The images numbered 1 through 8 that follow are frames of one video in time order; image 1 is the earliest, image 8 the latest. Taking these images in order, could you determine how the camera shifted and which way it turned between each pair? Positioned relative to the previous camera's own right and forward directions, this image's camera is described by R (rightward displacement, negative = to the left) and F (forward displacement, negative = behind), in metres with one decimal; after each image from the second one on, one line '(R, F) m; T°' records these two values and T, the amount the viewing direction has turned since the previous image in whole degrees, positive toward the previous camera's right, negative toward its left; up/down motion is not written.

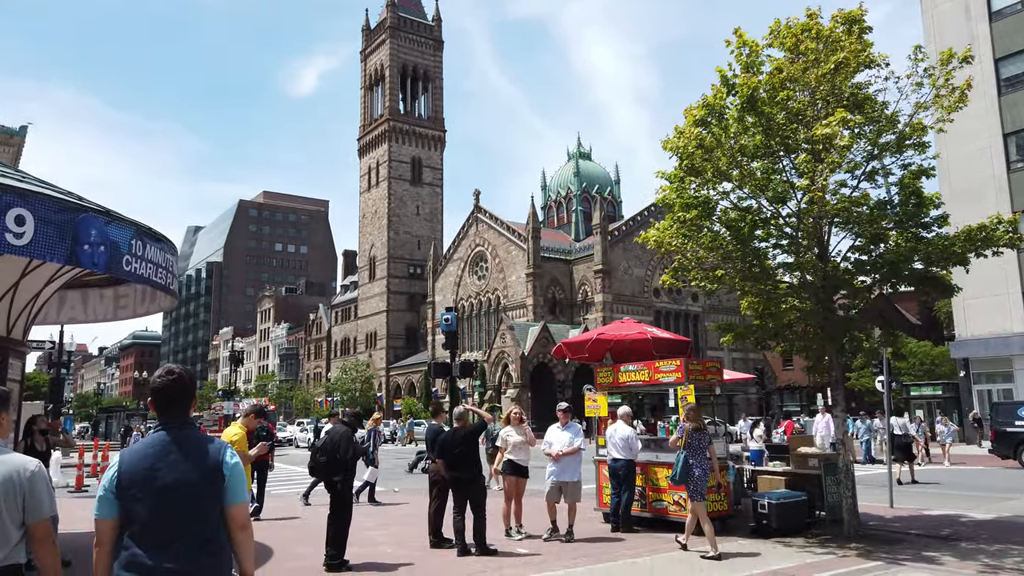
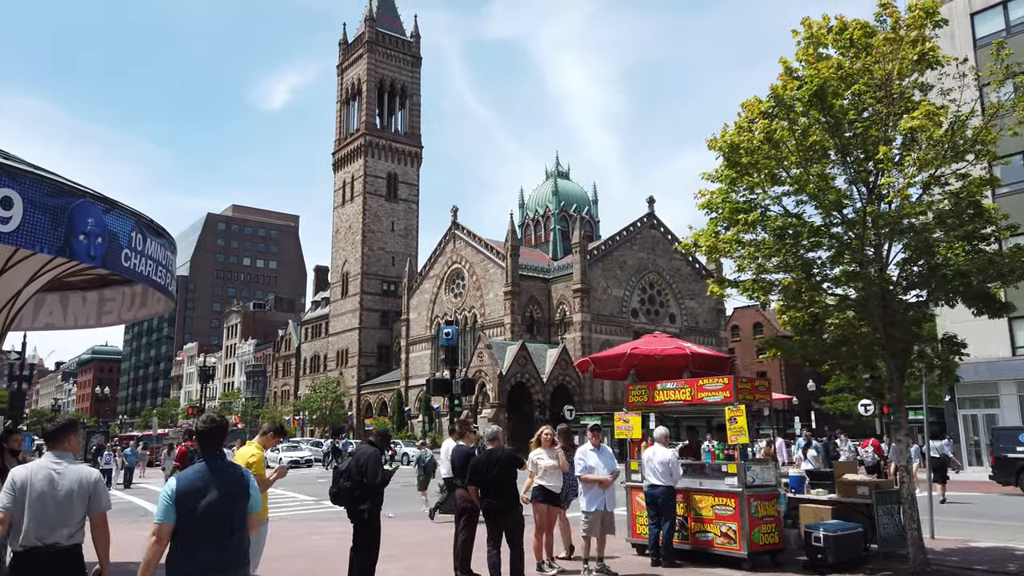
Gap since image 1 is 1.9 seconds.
(-1.0, +1.1) m; +2°
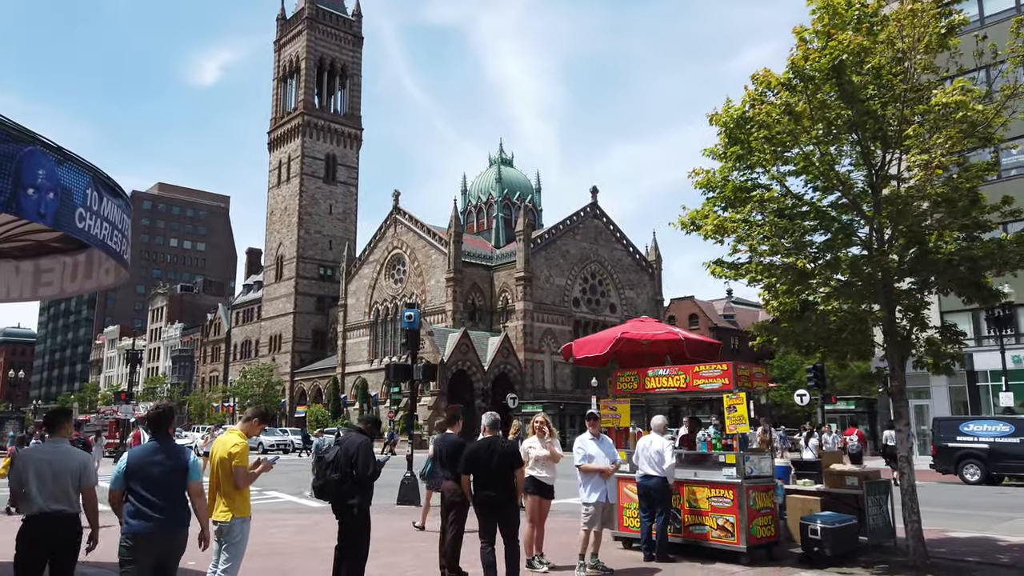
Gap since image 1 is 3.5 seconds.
(-0.8, +0.8) m; +5°
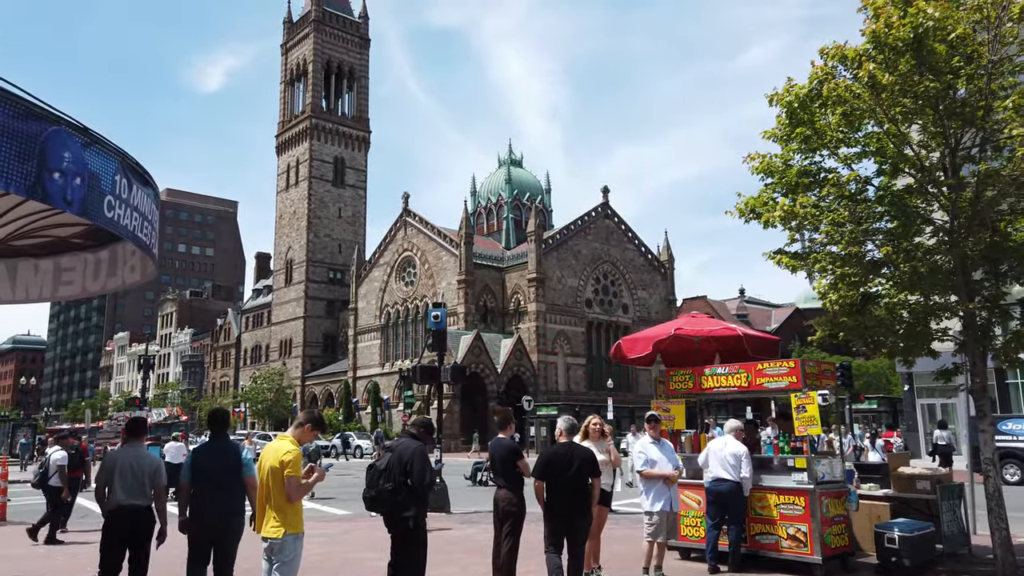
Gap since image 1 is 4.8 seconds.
(-0.6, +0.7) m; 0°
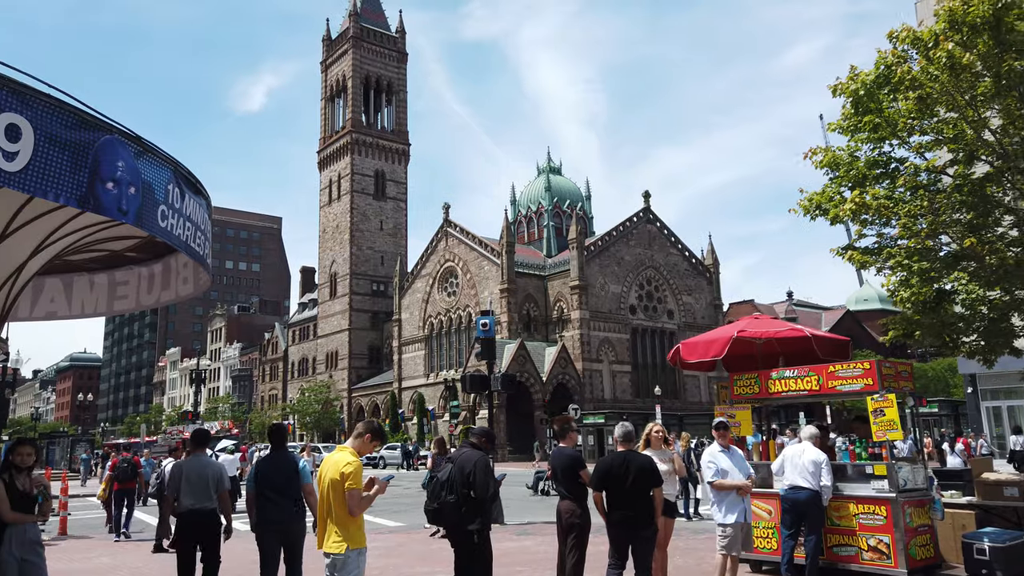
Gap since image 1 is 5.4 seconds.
(-0.2, +0.3) m; -3°
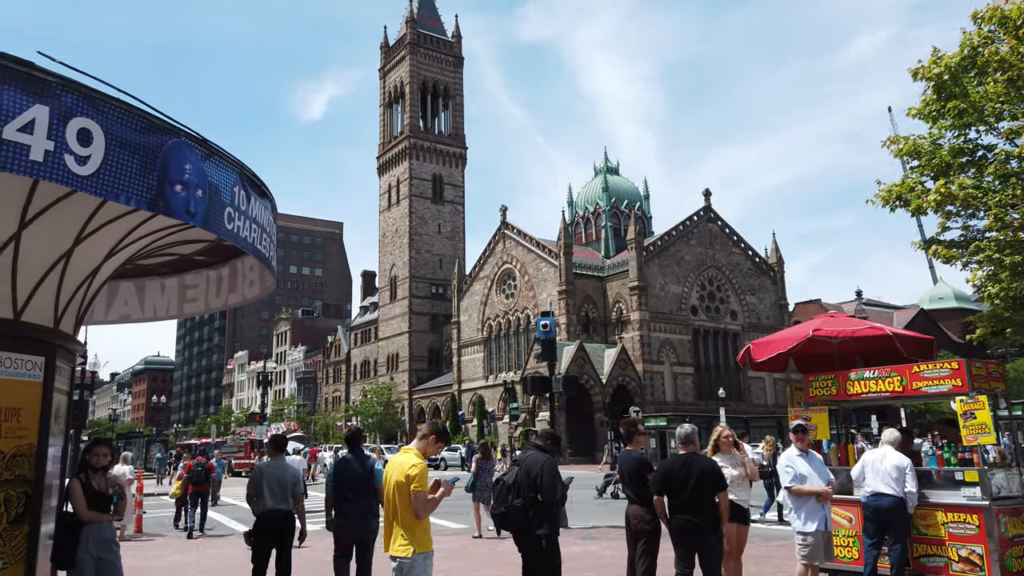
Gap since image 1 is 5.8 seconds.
(-0.1, +0.2) m; -4°
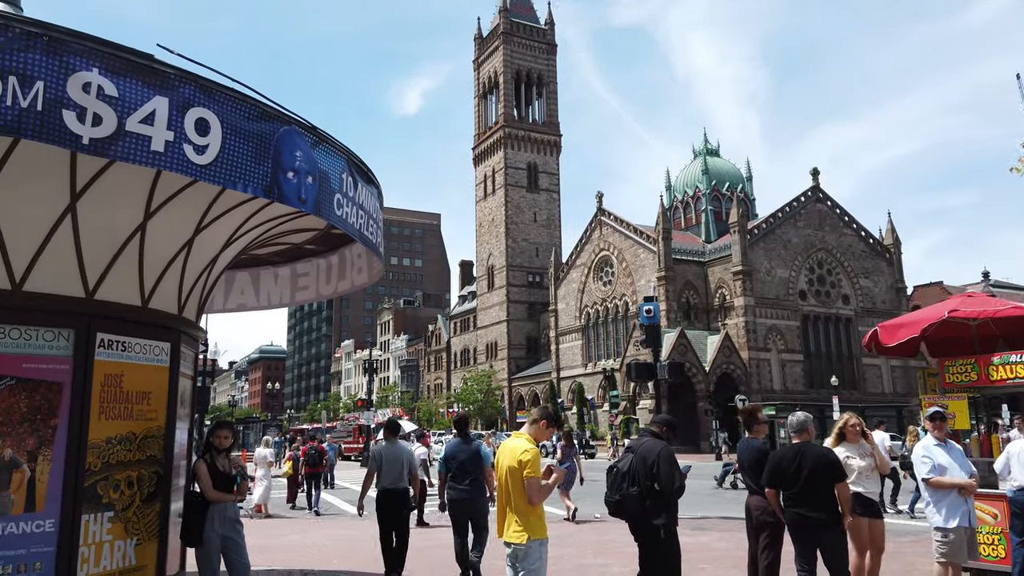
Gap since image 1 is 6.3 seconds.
(-0.1, +0.2) m; -7°
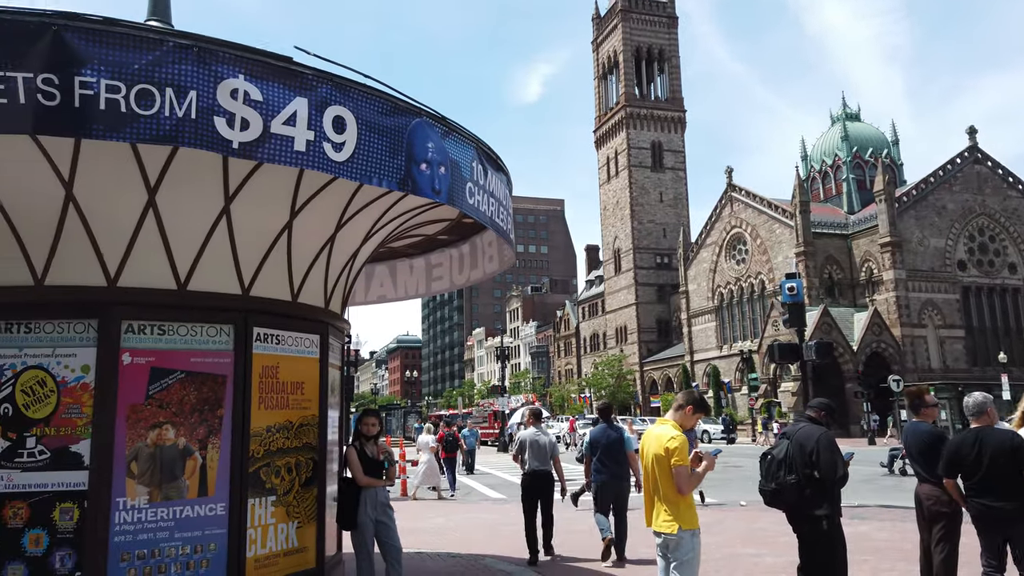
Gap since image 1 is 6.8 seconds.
(-0.1, +0.1) m; -10°
